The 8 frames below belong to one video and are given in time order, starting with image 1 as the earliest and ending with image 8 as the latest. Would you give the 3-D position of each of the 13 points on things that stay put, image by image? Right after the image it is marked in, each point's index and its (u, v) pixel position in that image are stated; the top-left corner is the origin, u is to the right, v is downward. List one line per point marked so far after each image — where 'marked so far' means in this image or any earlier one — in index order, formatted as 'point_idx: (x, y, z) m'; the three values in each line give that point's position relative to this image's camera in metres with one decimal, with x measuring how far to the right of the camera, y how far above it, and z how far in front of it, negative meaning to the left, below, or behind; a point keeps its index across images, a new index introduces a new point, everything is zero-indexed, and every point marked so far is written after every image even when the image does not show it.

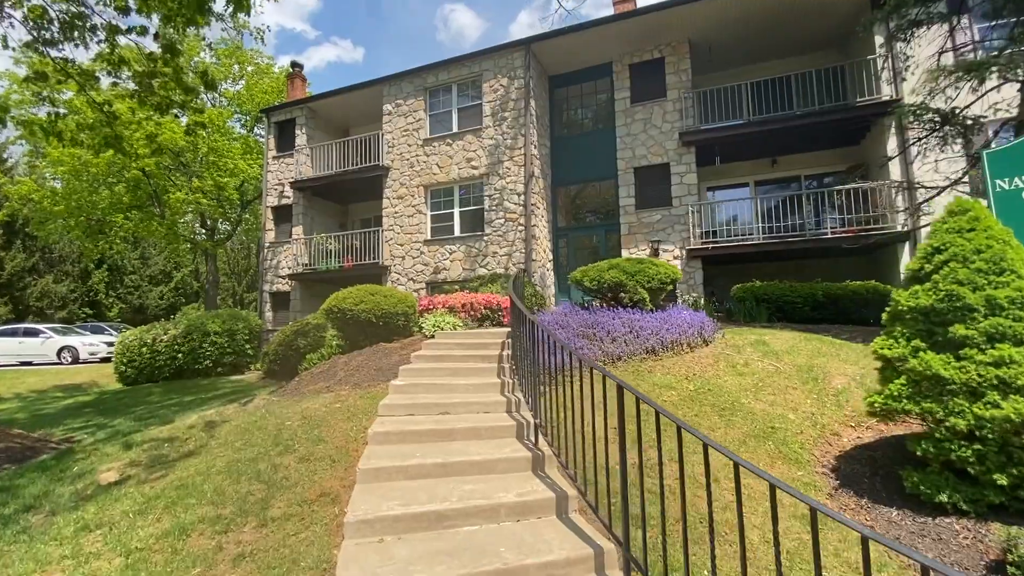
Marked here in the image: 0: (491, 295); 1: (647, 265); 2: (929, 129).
0: (-0.5, -0.1, +9.2) m
1: (+1.9, +0.3, +6.8) m
2: (+6.0, +2.4, +6.8) m
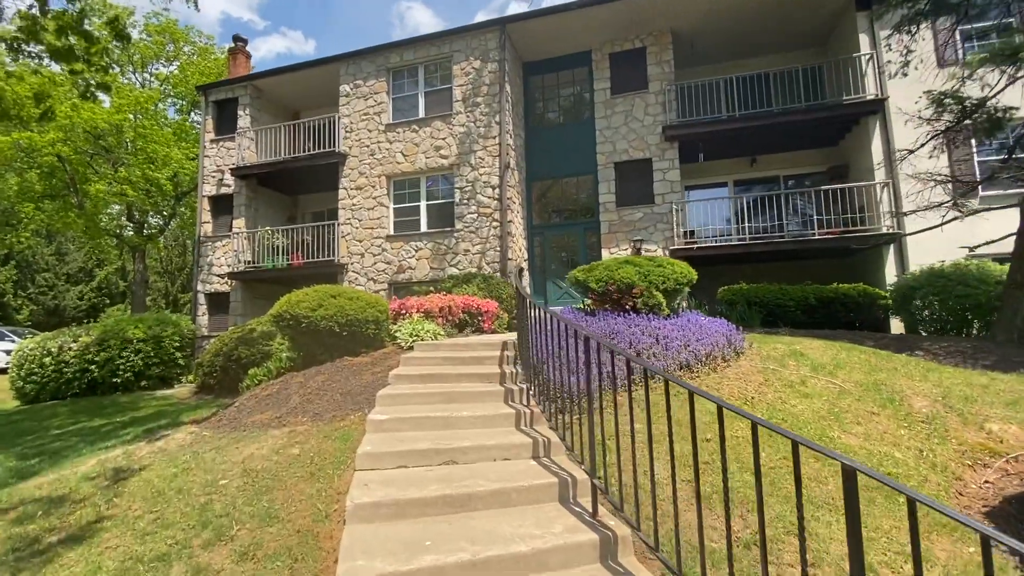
0: (-0.8, -0.1, +8.1) m
1: (+1.8, +0.3, +5.9) m
2: (+5.9, +2.3, +6.3) m
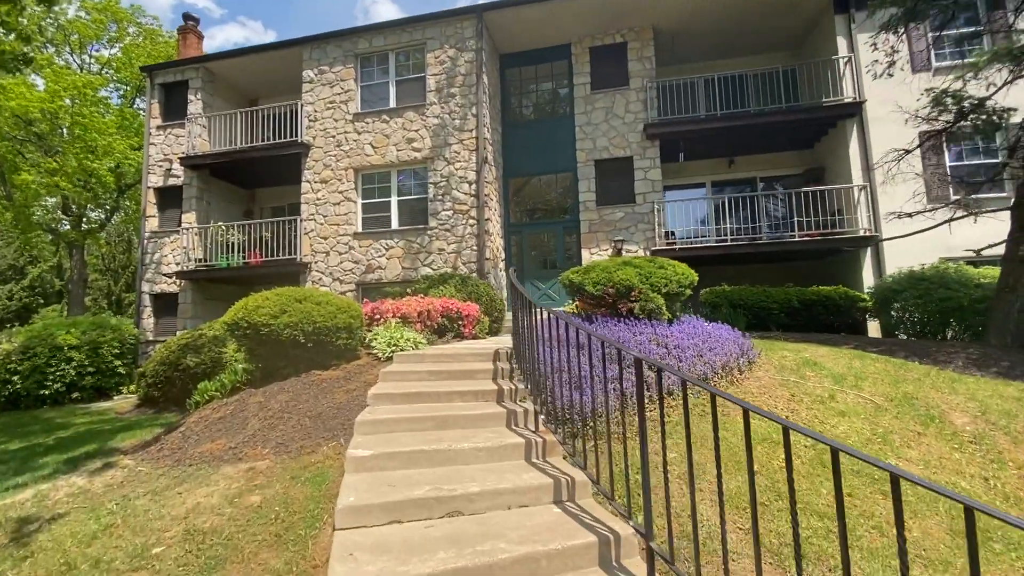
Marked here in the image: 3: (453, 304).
0: (-1.1, -0.2, +7.5) m
1: (+1.7, +0.2, +5.5) m
2: (+5.7, +2.3, +6.2) m
3: (-0.9, -0.2, +7.3) m
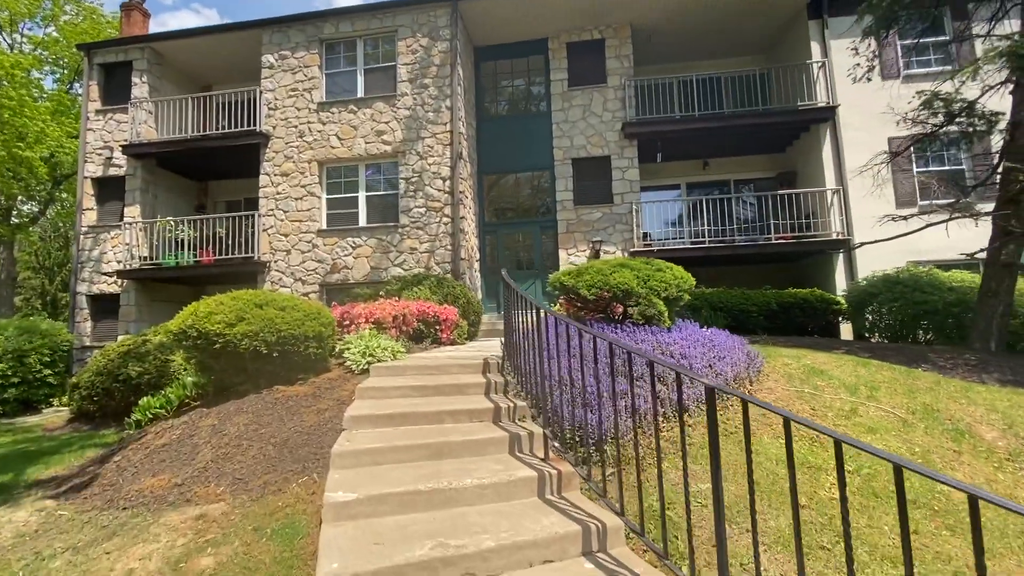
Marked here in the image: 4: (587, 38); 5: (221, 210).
0: (-1.3, -0.2, +6.9) m
1: (+1.6, +0.2, +5.1) m
2: (+5.6, +2.2, +6.2) m
3: (-1.2, -0.3, +6.8) m
4: (+1.9, +6.3, +12.1) m
5: (-8.1, +2.2, +13.4) m
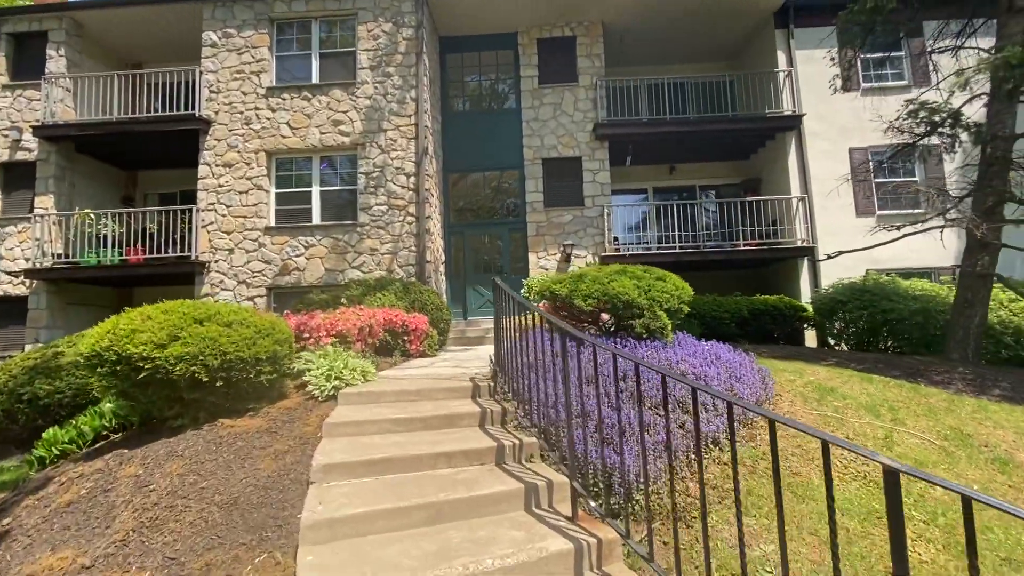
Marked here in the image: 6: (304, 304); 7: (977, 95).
0: (-1.6, -0.3, +6.2) m
1: (+1.5, +0.1, +4.7) m
2: (+5.3, +2.1, +6.2) m
3: (-1.5, -0.4, +6.1) m
4: (+1.1, +6.2, +11.7) m
5: (-9.0, +2.1, +12.0) m
6: (-3.1, -0.3, +7.1) m
7: (+6.1, +2.5, +6.3) m
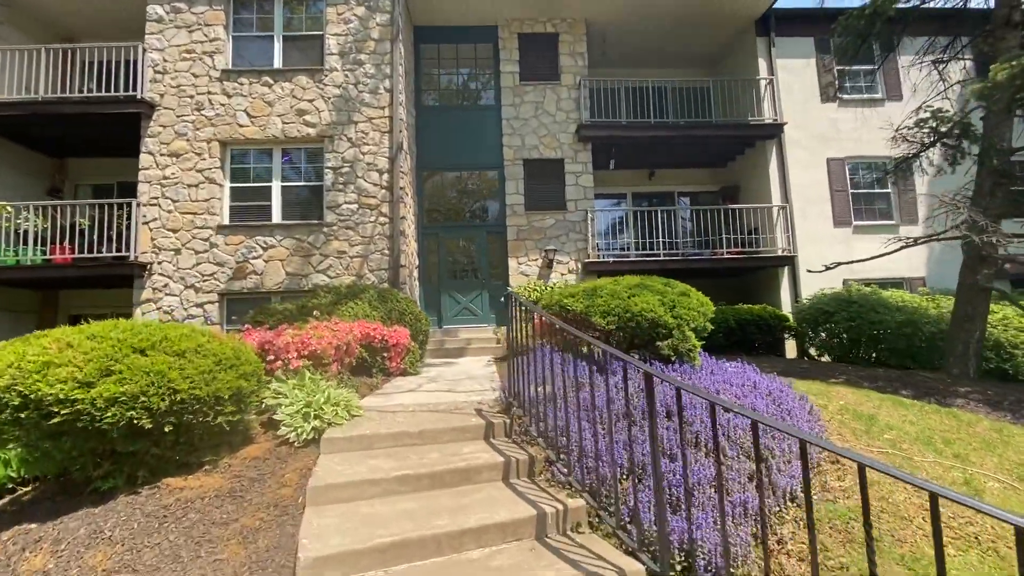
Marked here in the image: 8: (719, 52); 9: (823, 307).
0: (-1.7, -0.4, +5.5) m
1: (+1.5, -0.1, +4.3) m
2: (+5.3, +1.9, +6.0) m
3: (-1.5, -0.5, +5.4) m
4: (+0.7, +6.1, +11.2) m
5: (-9.5, +2.1, +10.6) m
6: (-3.2, -0.4, +6.3) m
7: (+6.1, +2.3, +6.2) m
8: (+5.5, +6.2, +12.6) m
9: (+5.9, -0.3, +9.1) m
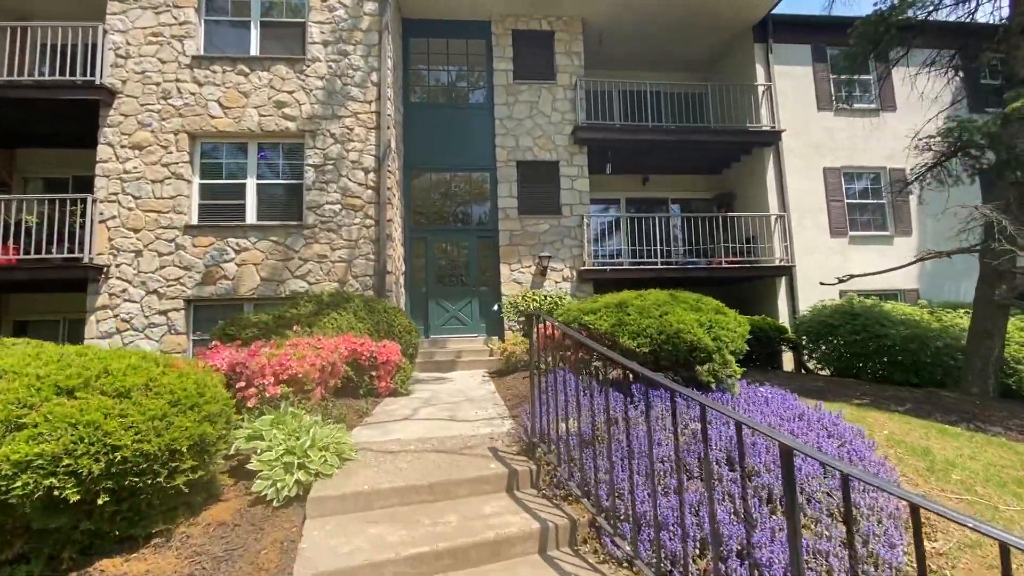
0: (-1.6, -0.5, +4.9) m
1: (+1.6, -0.2, +3.8) m
2: (+5.3, +1.7, +5.7) m
3: (-1.5, -0.6, +4.8) m
4: (+0.5, +5.9, +10.8) m
5: (-9.7, +2.0, +9.7) m
6: (-3.2, -0.5, +5.6) m
7: (+6.1, +2.1, +6.0) m
8: (+5.2, +6.0, +12.4) m
9: (+5.7, -0.6, +8.8) m
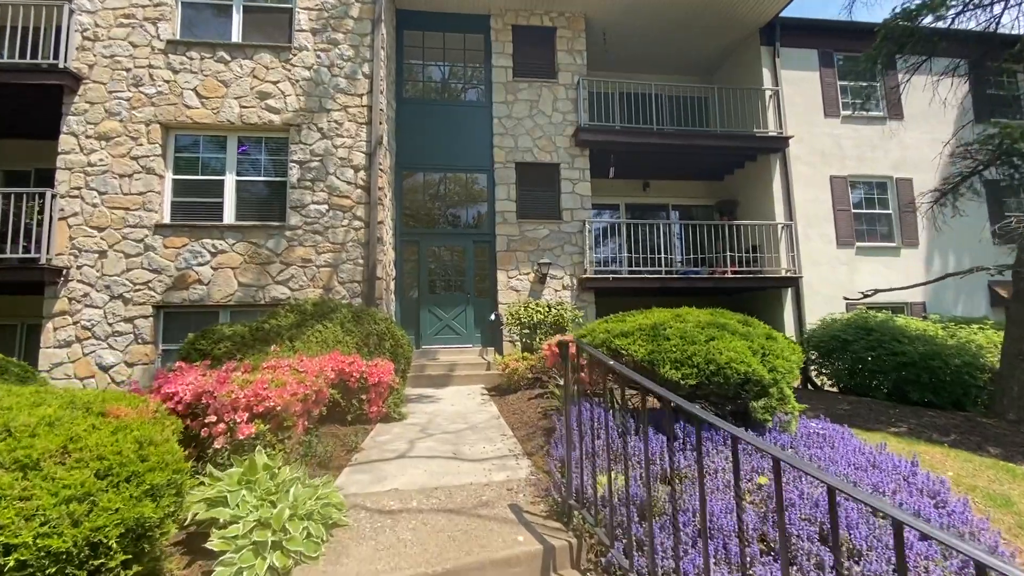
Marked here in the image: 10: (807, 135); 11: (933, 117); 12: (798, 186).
0: (-1.6, -0.6, +4.3) m
1: (+1.7, -0.3, +3.3) m
2: (+5.4, +1.5, +5.4) m
3: (-1.4, -0.7, +4.2) m
4: (+0.5, +5.7, +10.3) m
5: (-9.7, +2.0, +8.9) m
6: (-3.2, -0.5, +5.0) m
7: (+6.2, +1.9, +5.6) m
8: (+5.2, +5.7, +12.0) m
9: (+5.7, -0.8, +8.4) m
10: (+6.6, +3.5, +10.8) m
11: (+9.8, +4.0, +11.2) m
12: (+6.3, +2.3, +10.7) m
